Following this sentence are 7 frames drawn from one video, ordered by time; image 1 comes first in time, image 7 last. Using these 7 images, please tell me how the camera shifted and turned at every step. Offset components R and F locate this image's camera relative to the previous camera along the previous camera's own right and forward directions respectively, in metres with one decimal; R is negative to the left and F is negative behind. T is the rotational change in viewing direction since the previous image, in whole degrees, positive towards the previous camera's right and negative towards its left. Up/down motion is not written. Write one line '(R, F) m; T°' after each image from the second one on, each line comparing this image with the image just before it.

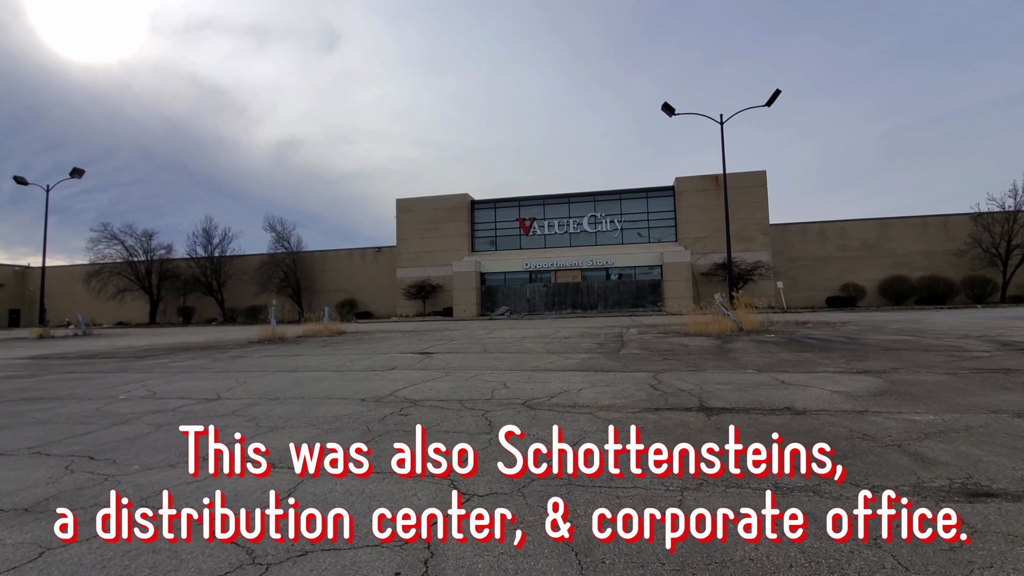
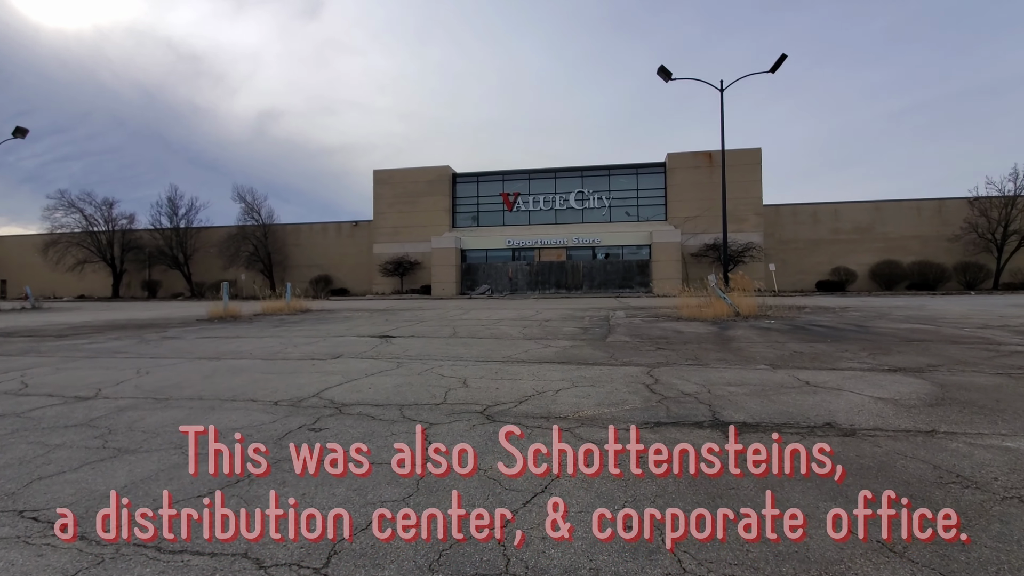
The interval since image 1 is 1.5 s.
(+0.3, +1.7) m; +2°
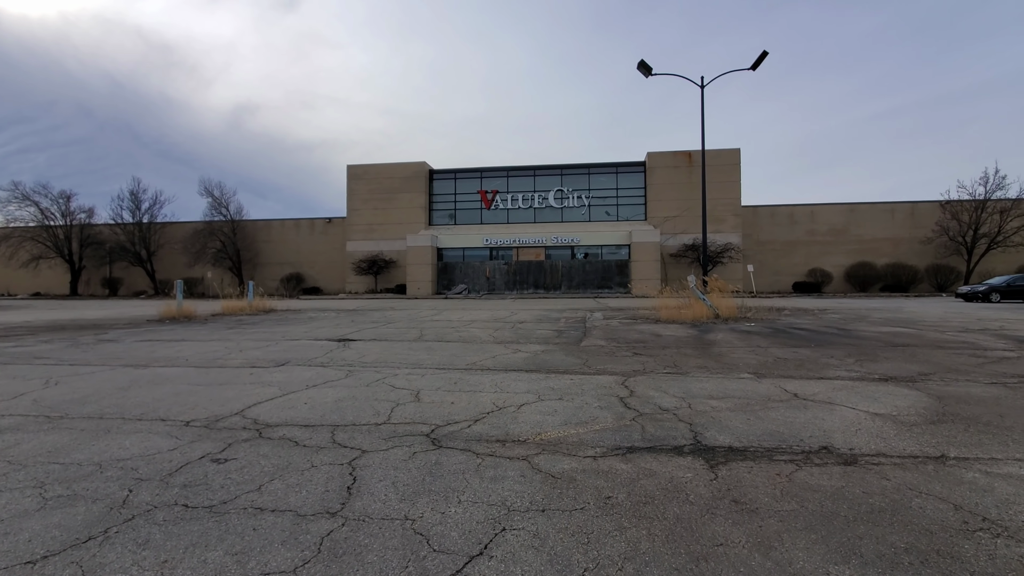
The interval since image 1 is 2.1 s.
(+0.3, +0.7) m; +2°
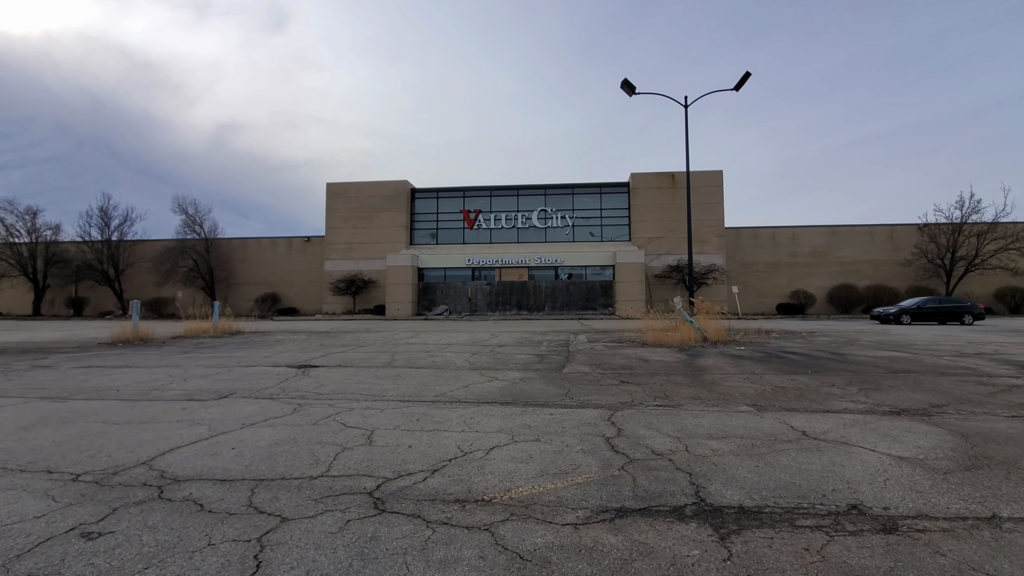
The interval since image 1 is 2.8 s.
(+0.1, +0.7) m; +2°
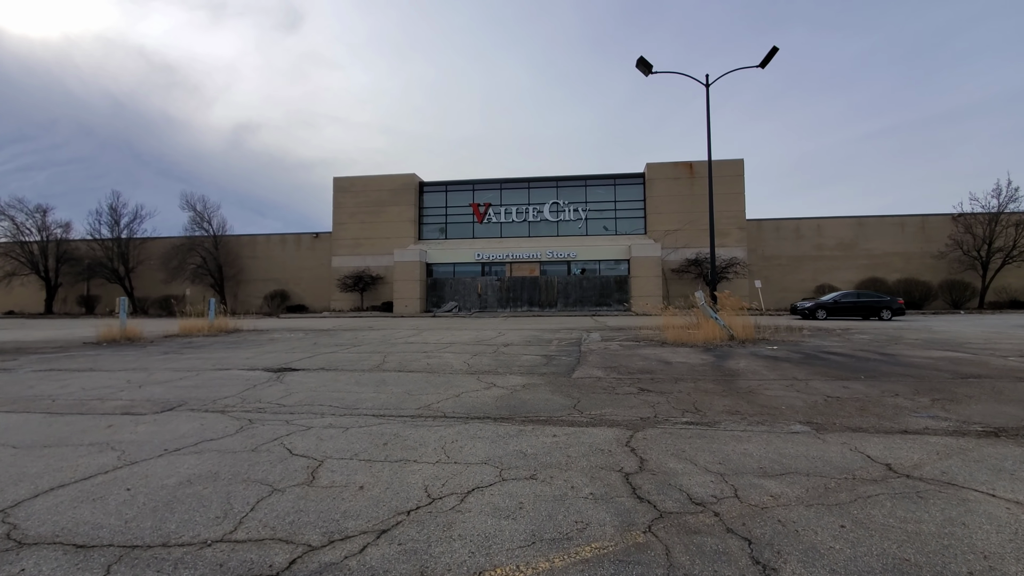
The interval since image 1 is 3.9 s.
(+0.2, +1.2) m; -2°
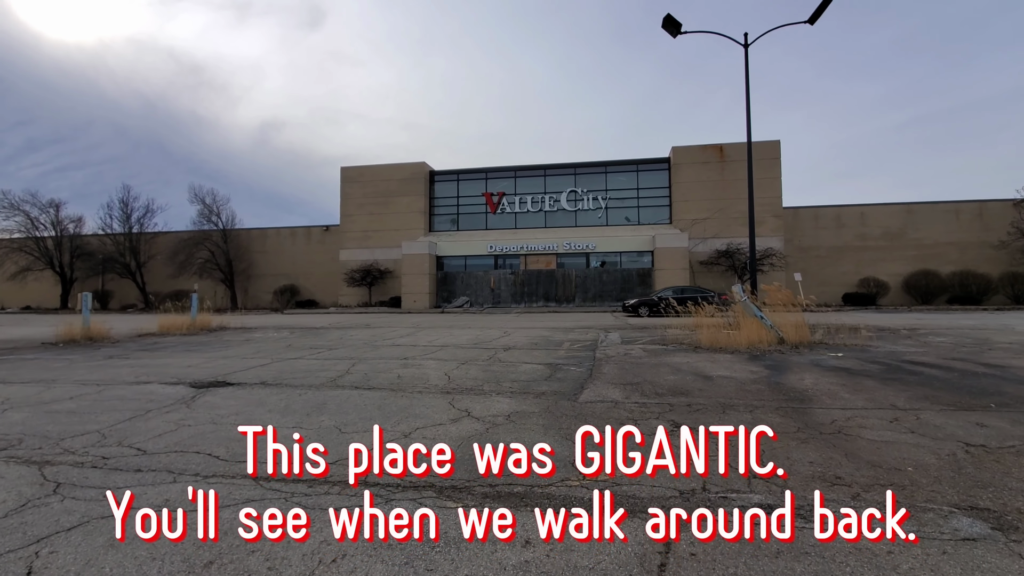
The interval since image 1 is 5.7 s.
(+0.4, +2.1) m; -3°
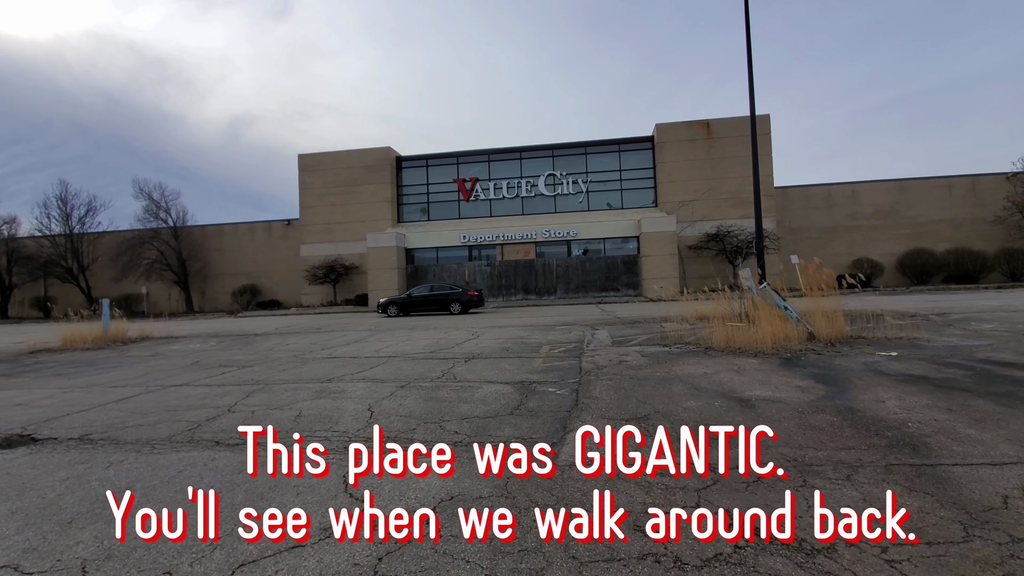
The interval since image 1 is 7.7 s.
(+0.4, +2.3) m; +2°
